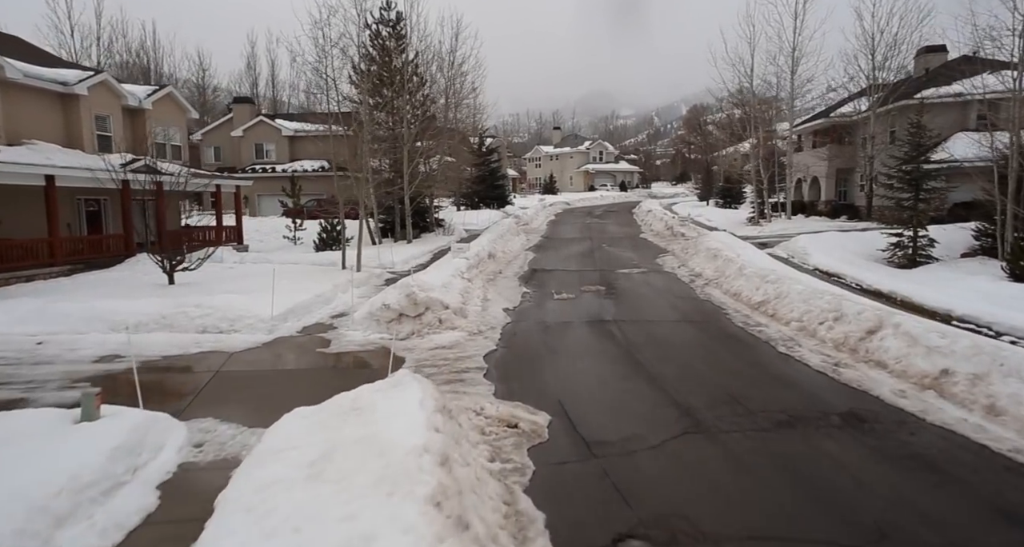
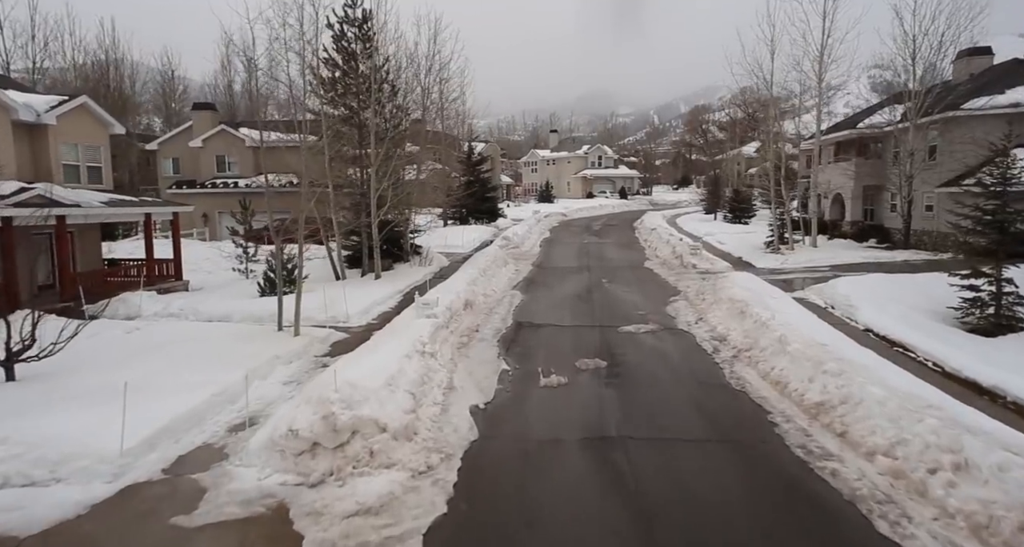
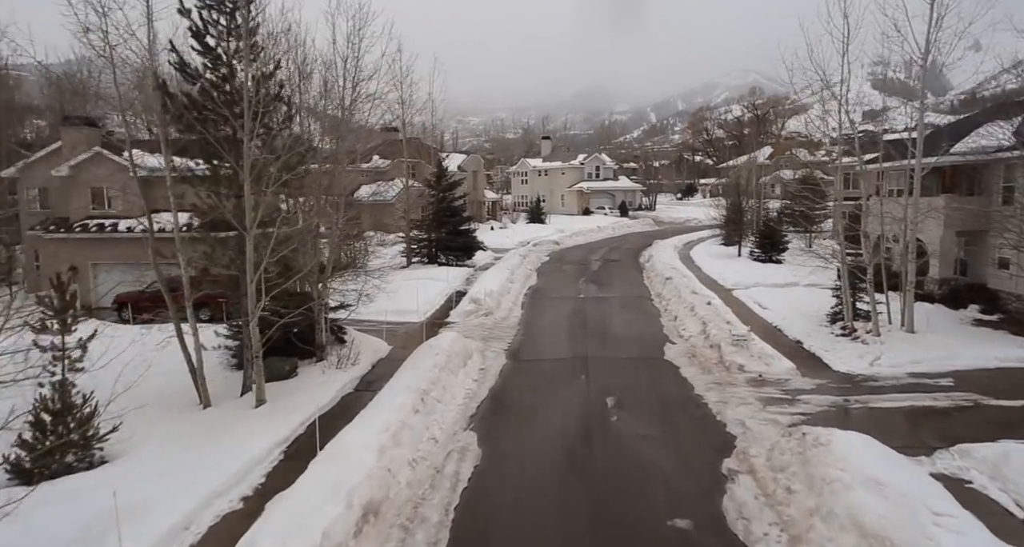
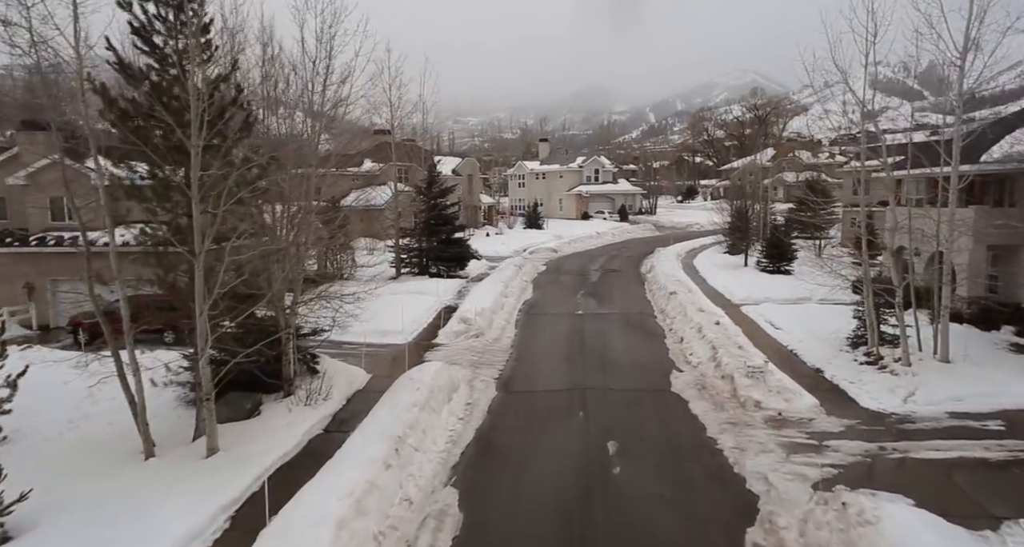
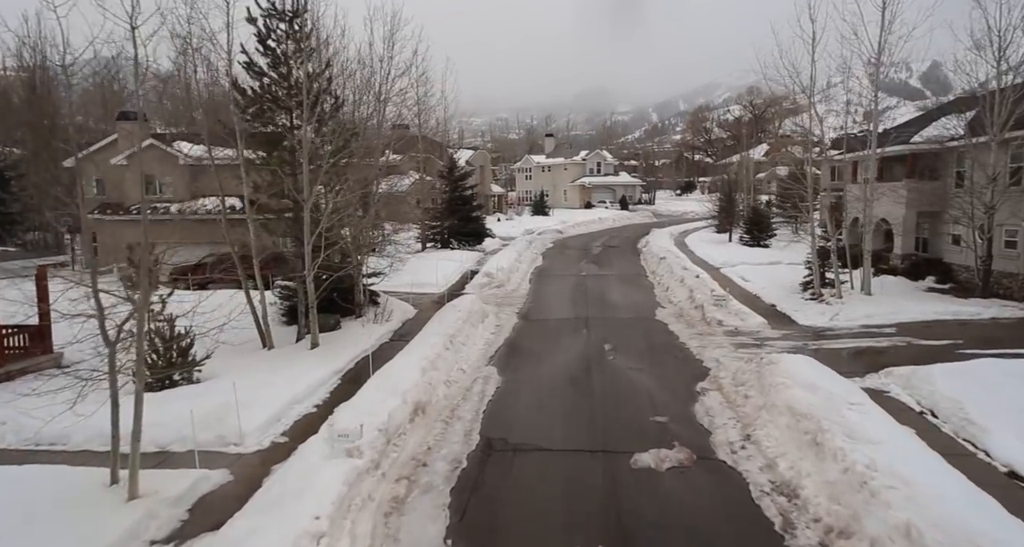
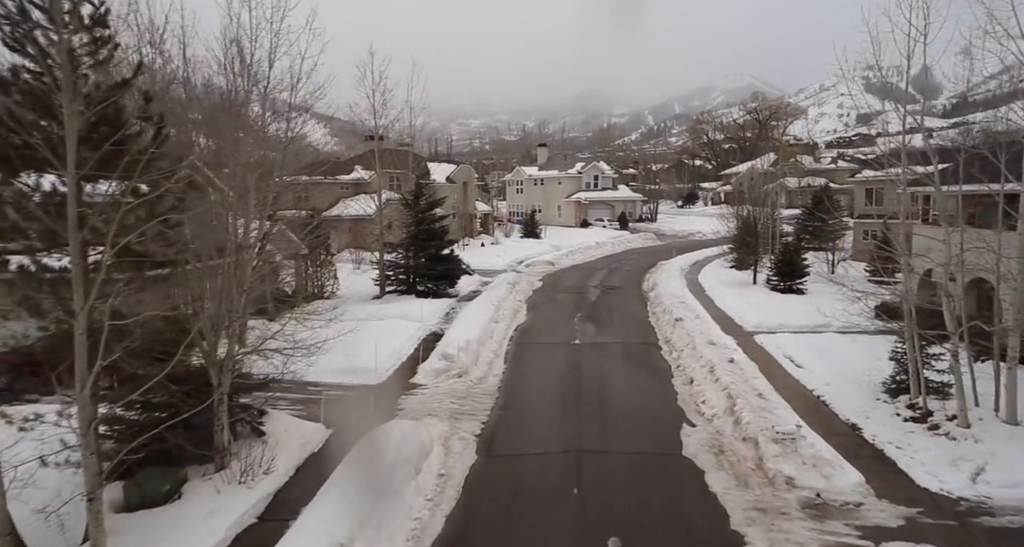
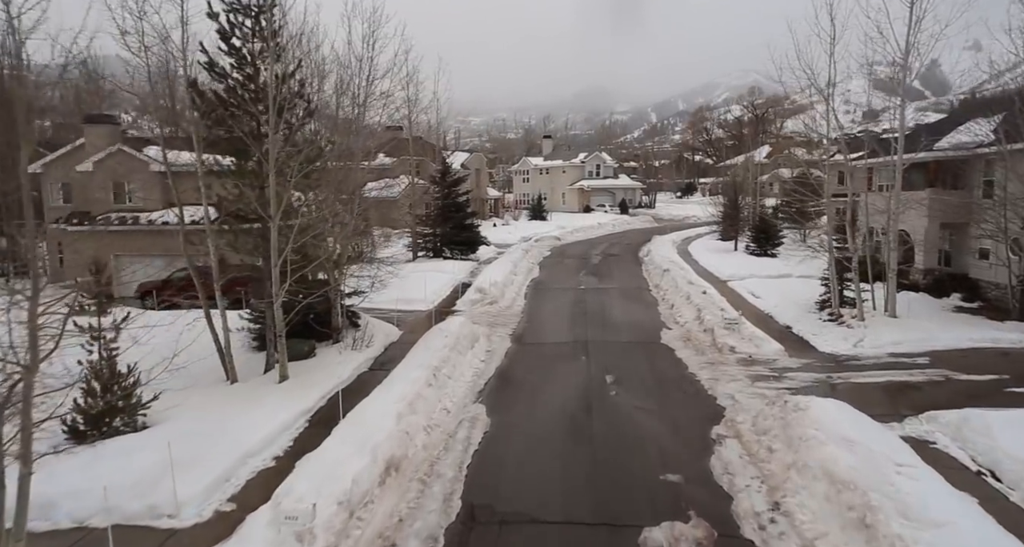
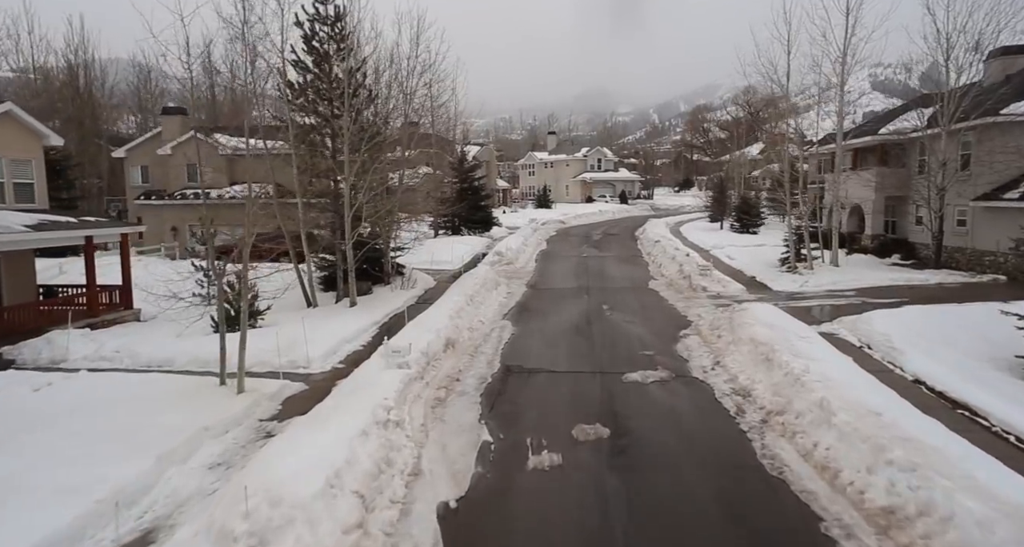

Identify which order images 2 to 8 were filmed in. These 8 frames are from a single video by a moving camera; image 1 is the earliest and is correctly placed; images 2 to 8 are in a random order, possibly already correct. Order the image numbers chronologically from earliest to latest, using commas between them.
2, 8, 5, 7, 3, 4, 6
